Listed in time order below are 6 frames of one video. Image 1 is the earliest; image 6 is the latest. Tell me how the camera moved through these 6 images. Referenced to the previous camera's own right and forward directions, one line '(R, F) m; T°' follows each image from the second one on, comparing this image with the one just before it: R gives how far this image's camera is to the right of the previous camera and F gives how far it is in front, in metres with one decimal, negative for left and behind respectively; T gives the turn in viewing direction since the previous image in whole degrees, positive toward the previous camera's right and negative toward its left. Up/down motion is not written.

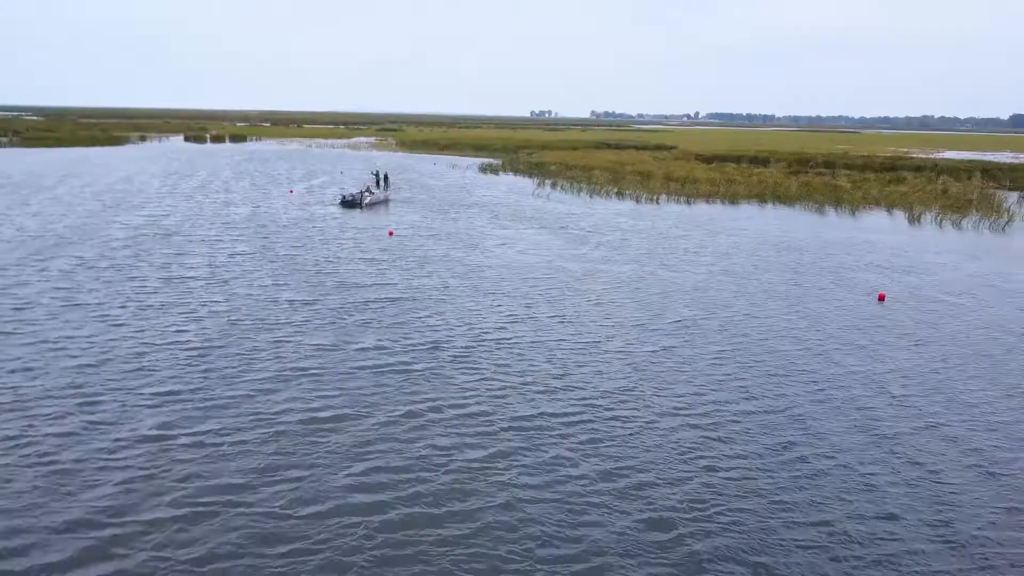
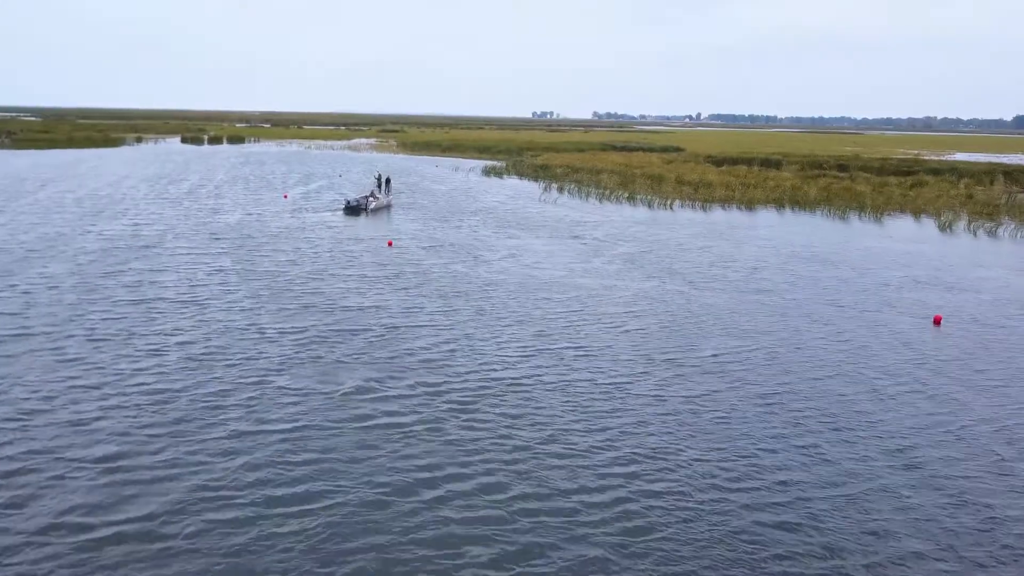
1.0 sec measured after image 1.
(-0.3, +3.5) m; 0°
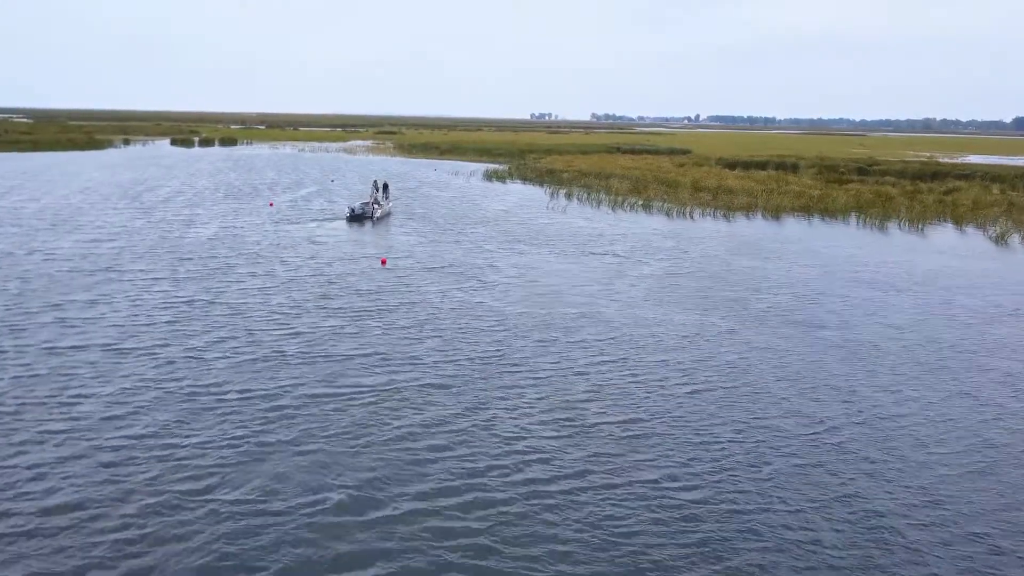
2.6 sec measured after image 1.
(-0.3, +5.6) m; 0°
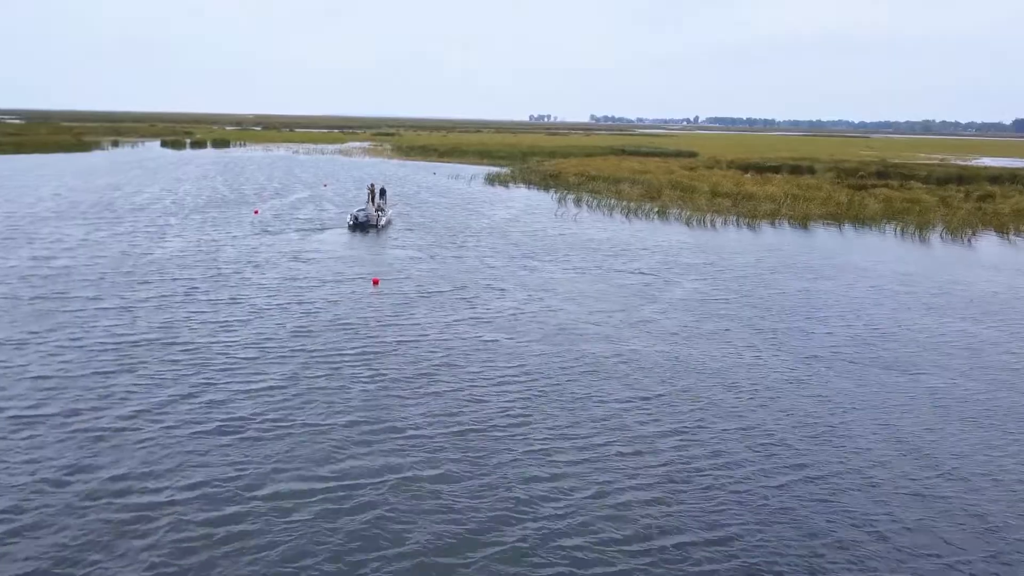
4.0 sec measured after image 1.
(-0.3, +5.0) m; 0°
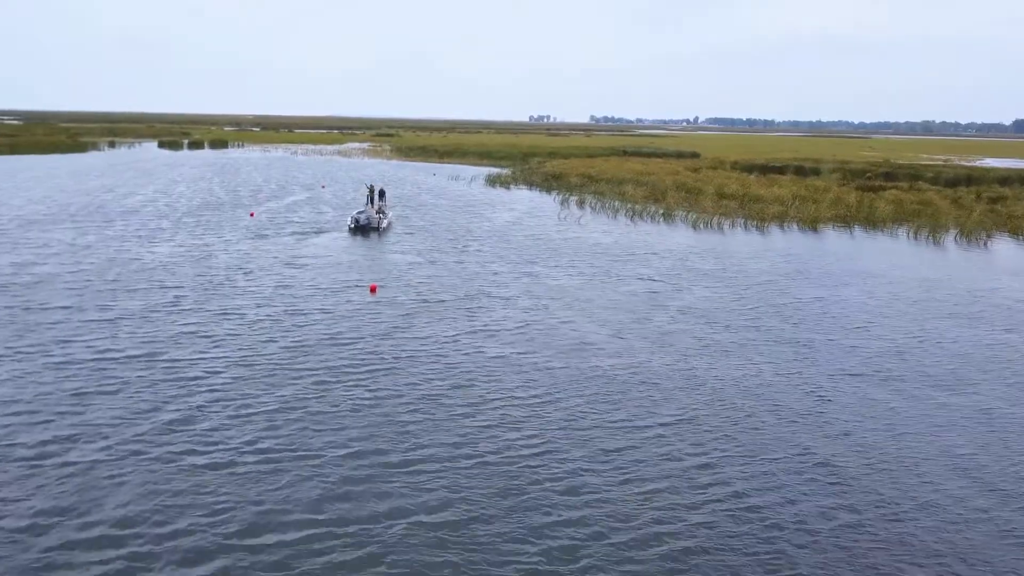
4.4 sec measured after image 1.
(-0.1, +1.5) m; 0°
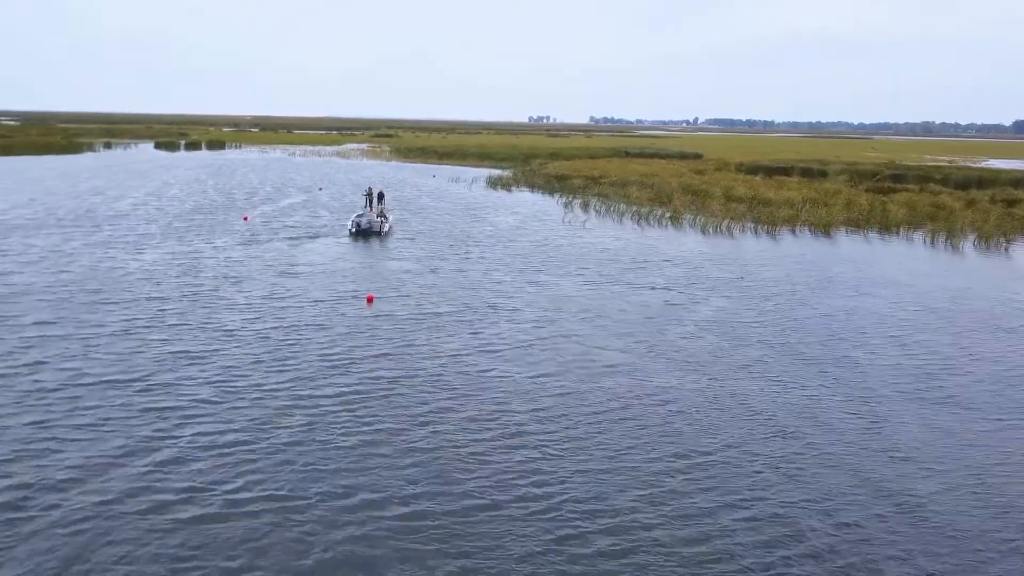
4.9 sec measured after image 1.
(-0.1, +1.9) m; 0°
